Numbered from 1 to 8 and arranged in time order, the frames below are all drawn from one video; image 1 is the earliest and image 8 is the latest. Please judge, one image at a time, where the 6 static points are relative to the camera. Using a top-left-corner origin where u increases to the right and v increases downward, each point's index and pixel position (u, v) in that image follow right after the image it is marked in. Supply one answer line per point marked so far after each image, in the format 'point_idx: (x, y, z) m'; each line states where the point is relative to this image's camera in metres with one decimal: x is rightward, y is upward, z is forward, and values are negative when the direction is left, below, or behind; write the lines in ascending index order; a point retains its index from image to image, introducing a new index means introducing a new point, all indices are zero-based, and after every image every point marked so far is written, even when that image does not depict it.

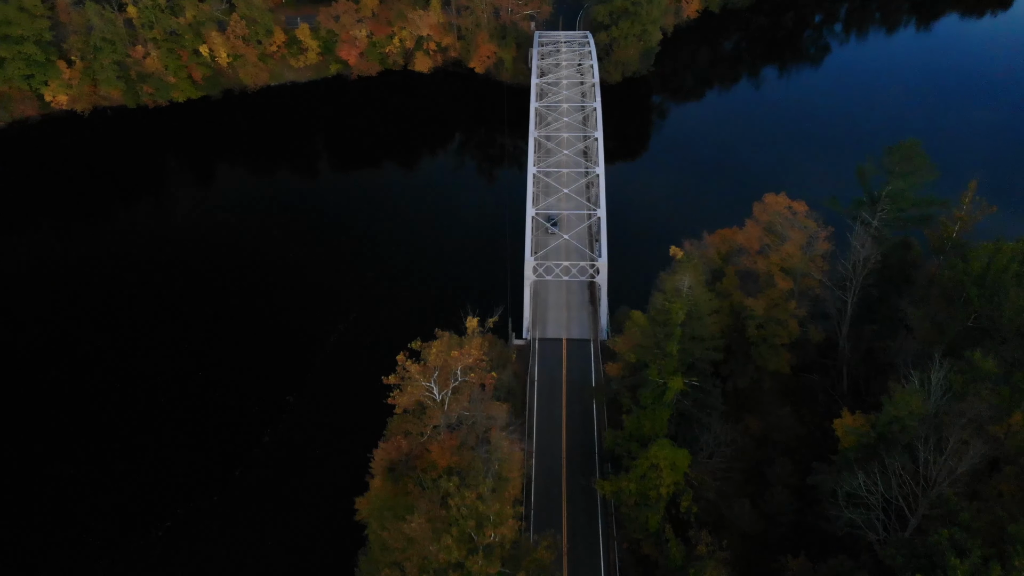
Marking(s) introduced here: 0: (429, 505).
0: (-2.0, -4.7, +17.3) m
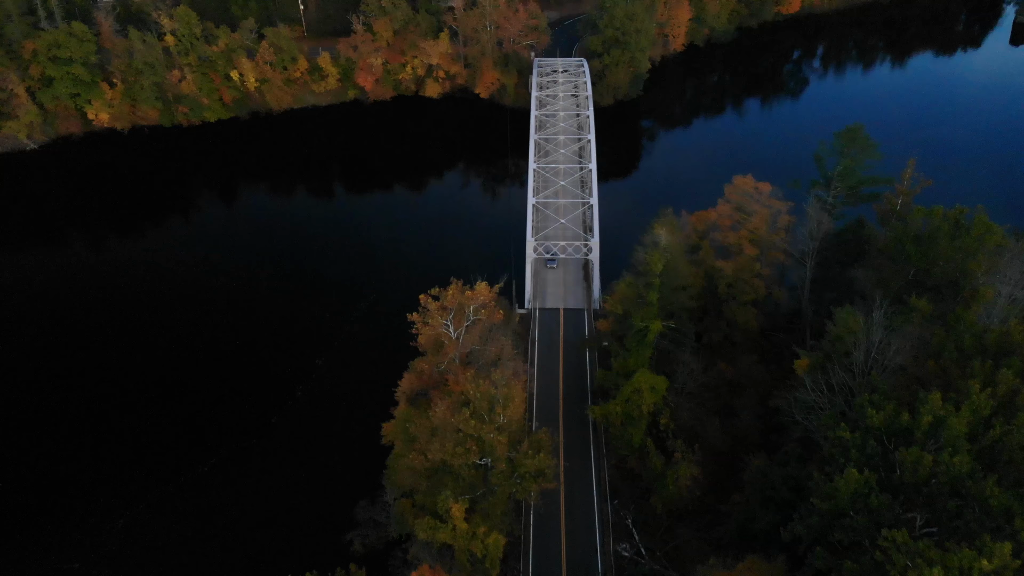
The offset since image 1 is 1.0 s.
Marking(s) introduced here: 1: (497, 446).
0: (-1.9, -3.0, +20.7) m
1: (-0.4, -4.0, +19.3) m
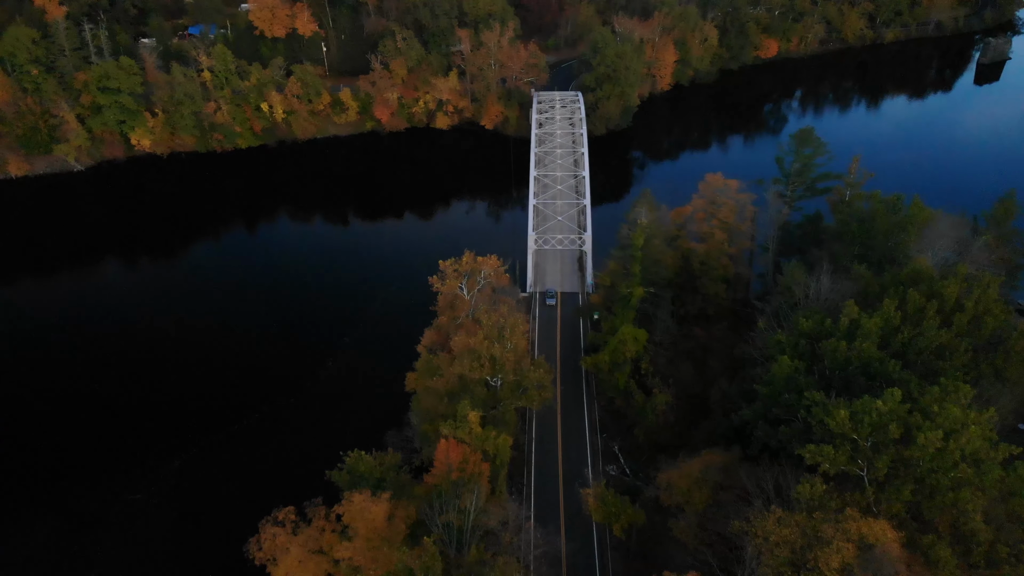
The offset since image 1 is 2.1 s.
0: (-1.7, -1.6, +25.0) m
1: (-0.2, -2.5, +23.6) m
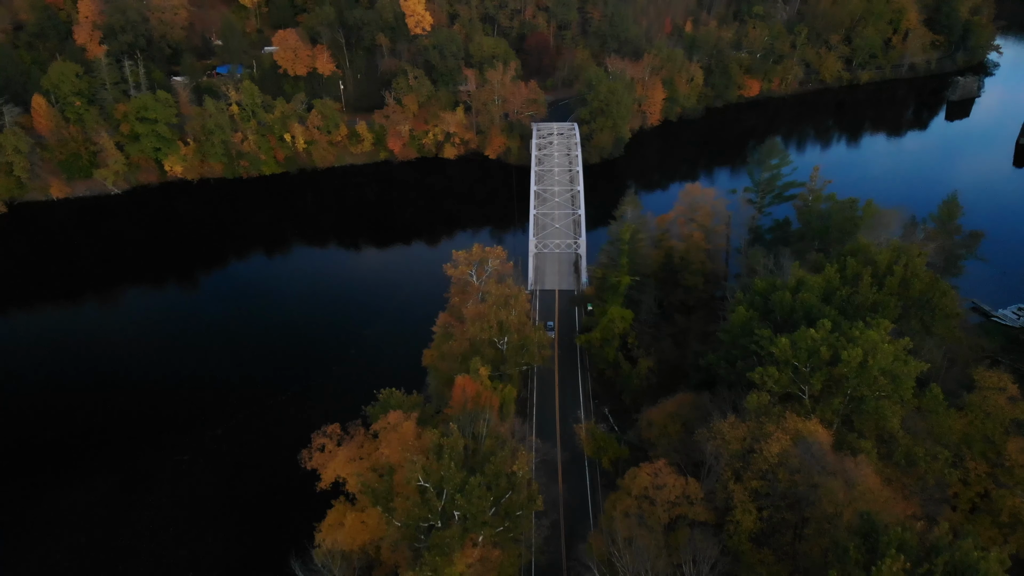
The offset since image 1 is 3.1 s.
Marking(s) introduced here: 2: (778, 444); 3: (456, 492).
0: (-1.6, -0.8, +29.1) m
1: (-0.1, -1.6, +27.6) m
2: (+6.5, -3.8, +19.0) m
3: (-1.3, -5.0, +18.7) m
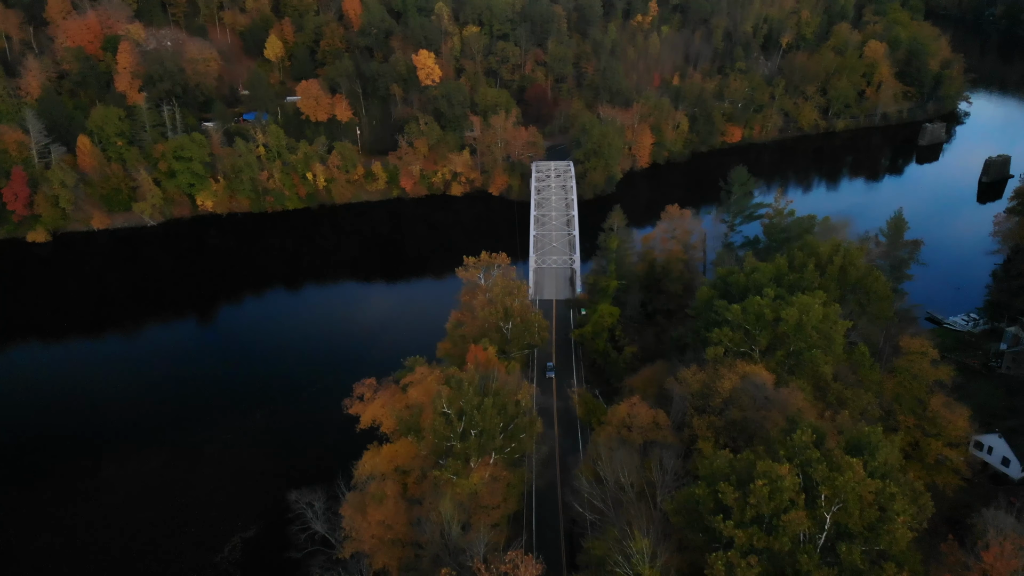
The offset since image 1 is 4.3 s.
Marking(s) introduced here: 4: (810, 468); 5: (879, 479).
0: (-1.4, -0.6, +34.1) m
1: (+0.1, -1.3, +32.5) m
2: (+6.6, -2.8, +23.8) m
3: (-1.2, -4.0, +23.3) m
4: (+6.8, -4.1, +17.7) m
5: (+8.6, -4.4, +17.9) m
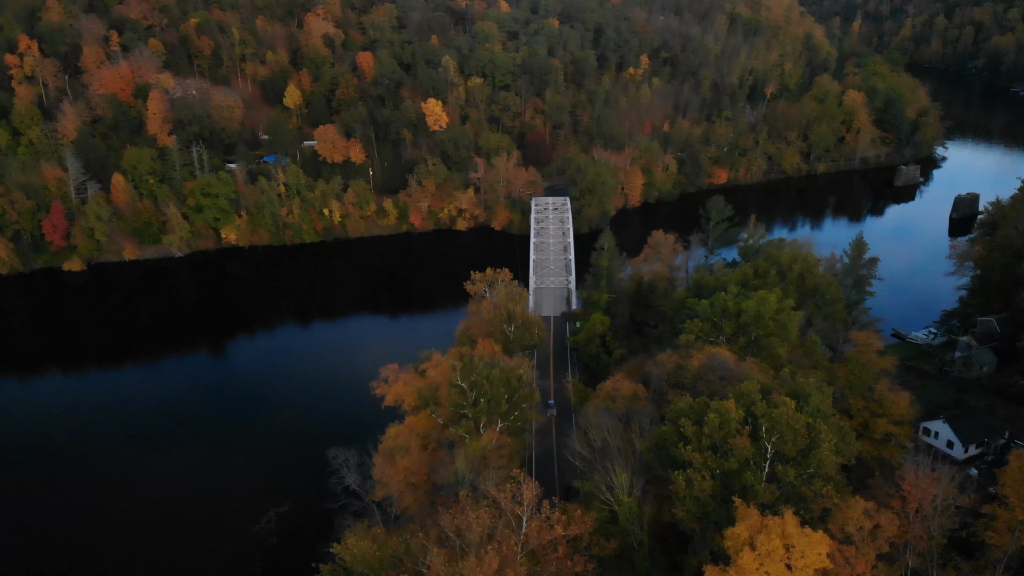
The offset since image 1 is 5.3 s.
0: (-1.3, -1.0, +38.7) m
1: (+0.2, -1.6, +37.1) m
2: (+6.7, -2.5, +28.2) m
3: (-1.1, -3.8, +27.7) m
4: (+6.9, -3.5, +22.1) m
5: (+8.7, -3.7, +22.2) m
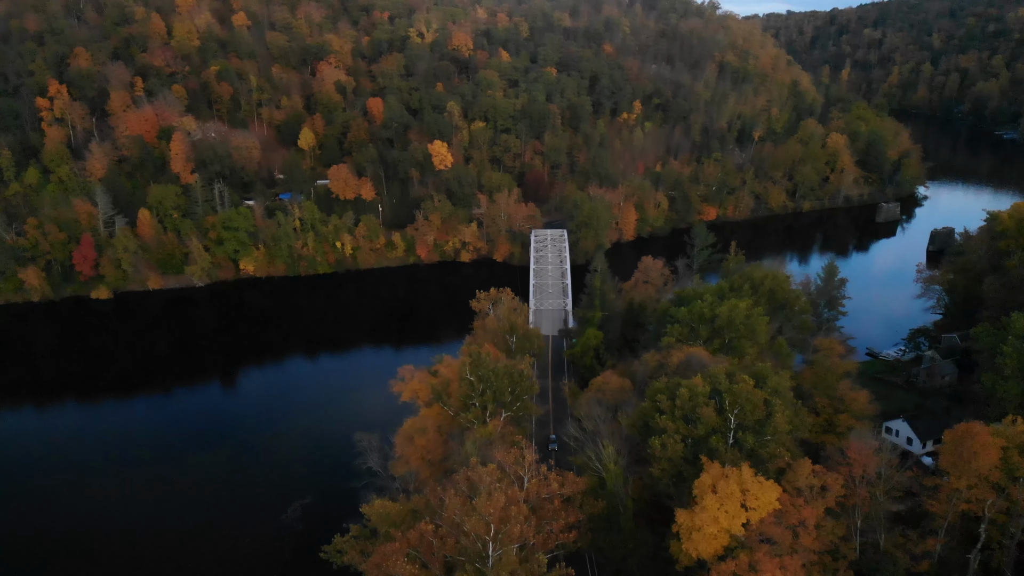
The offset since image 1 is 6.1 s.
0: (-1.2, -1.8, +42.8) m
1: (+0.3, -2.4, +41.2) m
2: (+6.8, -2.8, +32.3) m
3: (-1.0, -4.0, +31.7) m
4: (+7.0, -3.4, +26.2) m
5: (+8.8, -3.6, +26.2) m
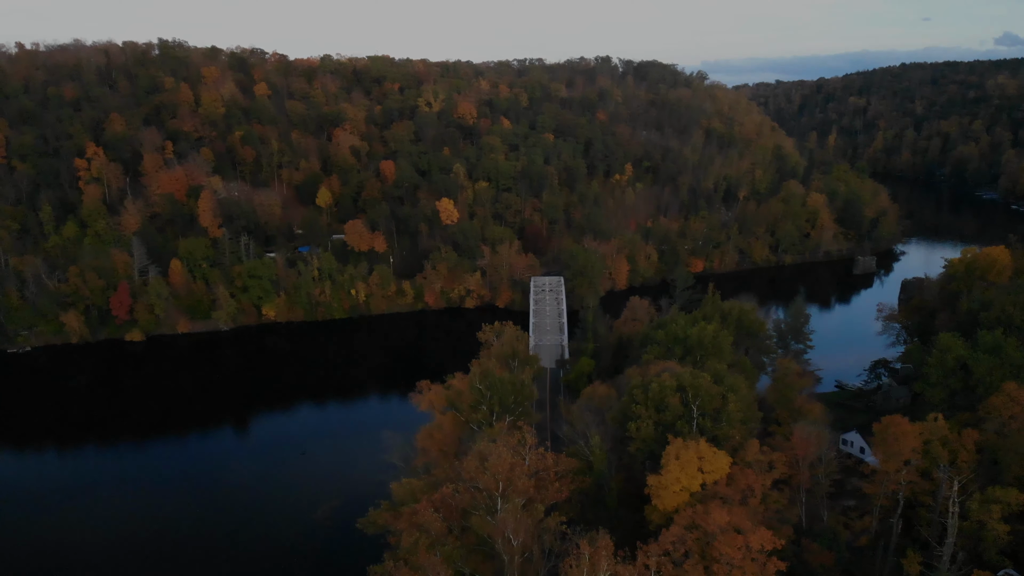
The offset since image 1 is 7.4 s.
0: (-1.1, -3.8, +48.8) m
1: (+0.4, -4.2, +47.2) m
2: (+7.0, -3.9, +38.2) m
3: (-0.8, -5.1, +37.6) m
4: (+7.2, -4.0, +32.1) m
5: (+8.9, -4.3, +32.1) m
